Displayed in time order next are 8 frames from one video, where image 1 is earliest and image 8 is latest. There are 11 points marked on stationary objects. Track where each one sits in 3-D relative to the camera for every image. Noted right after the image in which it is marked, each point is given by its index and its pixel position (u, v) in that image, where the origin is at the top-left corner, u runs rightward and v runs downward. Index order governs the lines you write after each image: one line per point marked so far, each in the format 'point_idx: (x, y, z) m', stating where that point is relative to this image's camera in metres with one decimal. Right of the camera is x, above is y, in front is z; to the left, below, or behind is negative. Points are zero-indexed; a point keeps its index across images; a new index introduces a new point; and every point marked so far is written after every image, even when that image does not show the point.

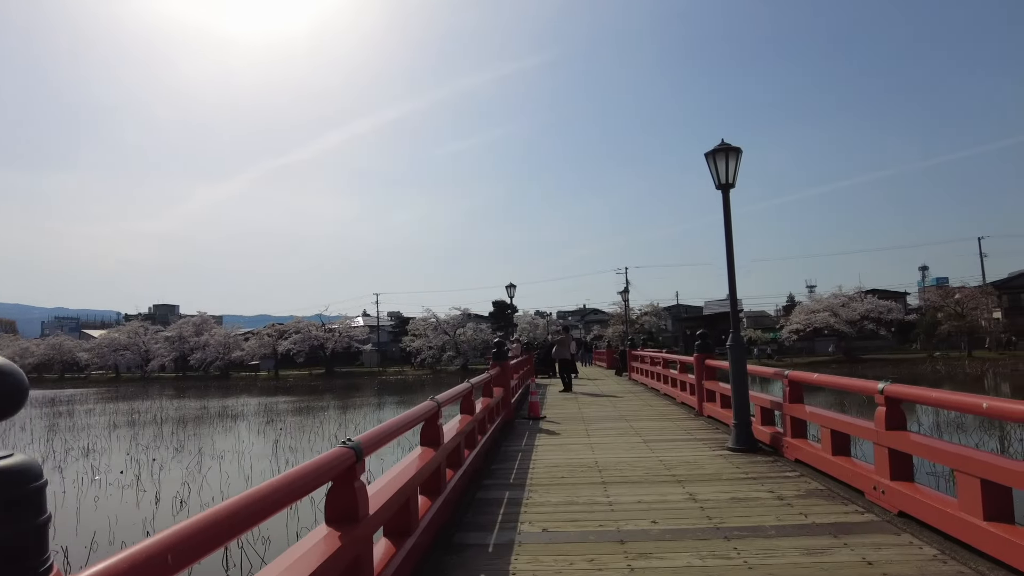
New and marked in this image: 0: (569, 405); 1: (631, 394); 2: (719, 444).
0: (+0.9, -1.8, +9.6) m
1: (+2.0, -1.8, +10.9) m
2: (+1.8, -1.4, +5.7) m
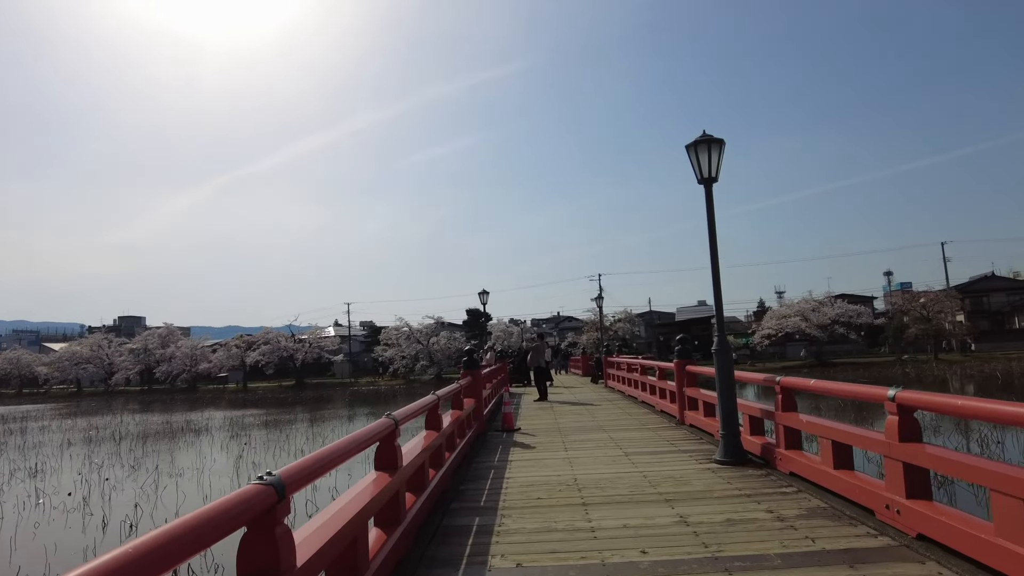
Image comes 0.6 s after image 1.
0: (+0.5, -1.8, +9.1) m
1: (+1.6, -1.9, +10.5) m
2: (+1.6, -1.4, +5.3) m
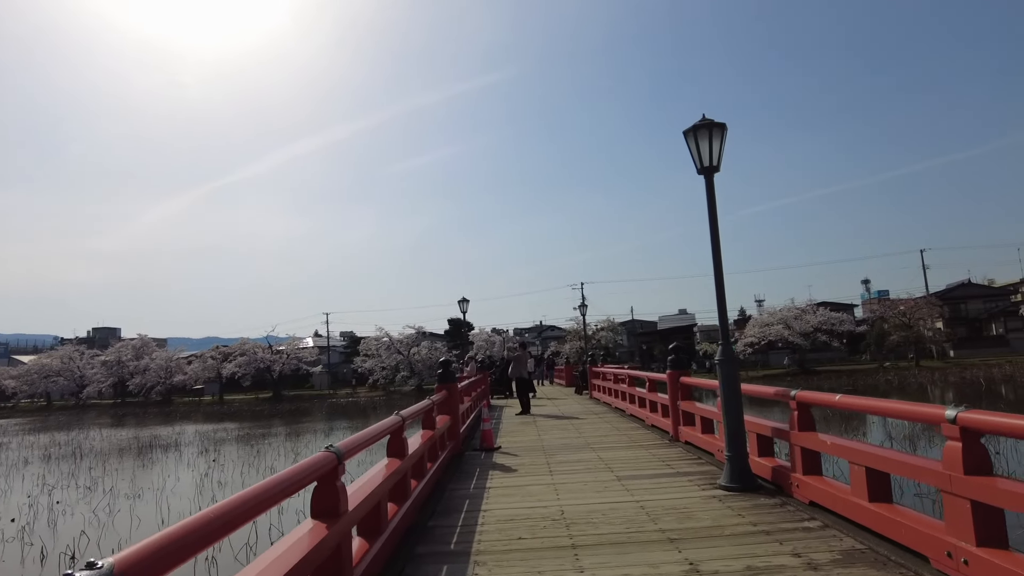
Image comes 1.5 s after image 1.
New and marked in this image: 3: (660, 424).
0: (+0.2, -1.9, +8.5) m
1: (+1.3, -2.0, +9.9) m
2: (+1.5, -1.4, +4.7) m
3: (+1.7, -1.6, +7.5) m
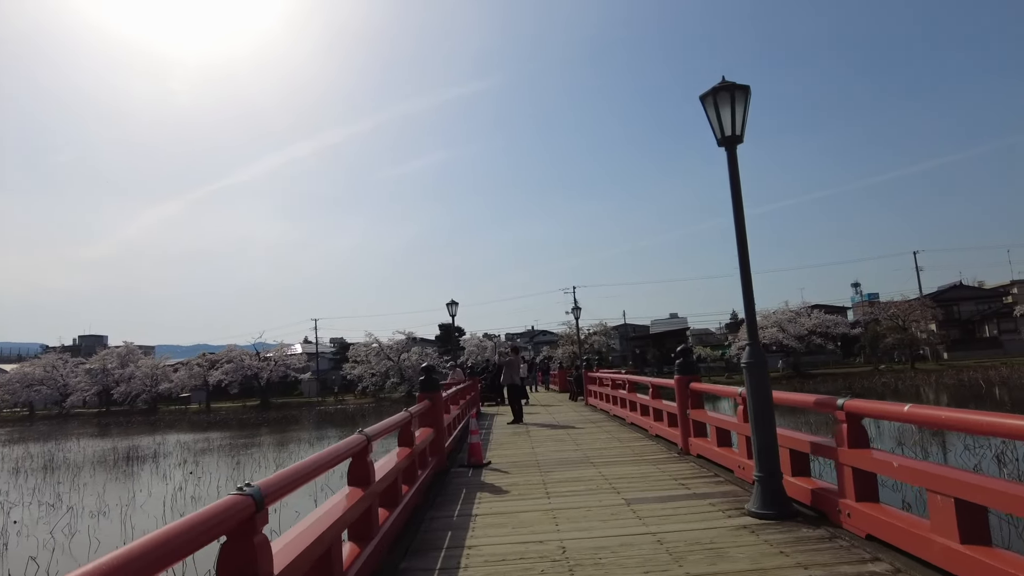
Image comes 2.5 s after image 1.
0: (+0.1, -1.9, +7.8) m
1: (+1.1, -2.0, +9.2) m
2: (+1.4, -1.4, +4.0) m
3: (+1.6, -1.6, +6.8) m
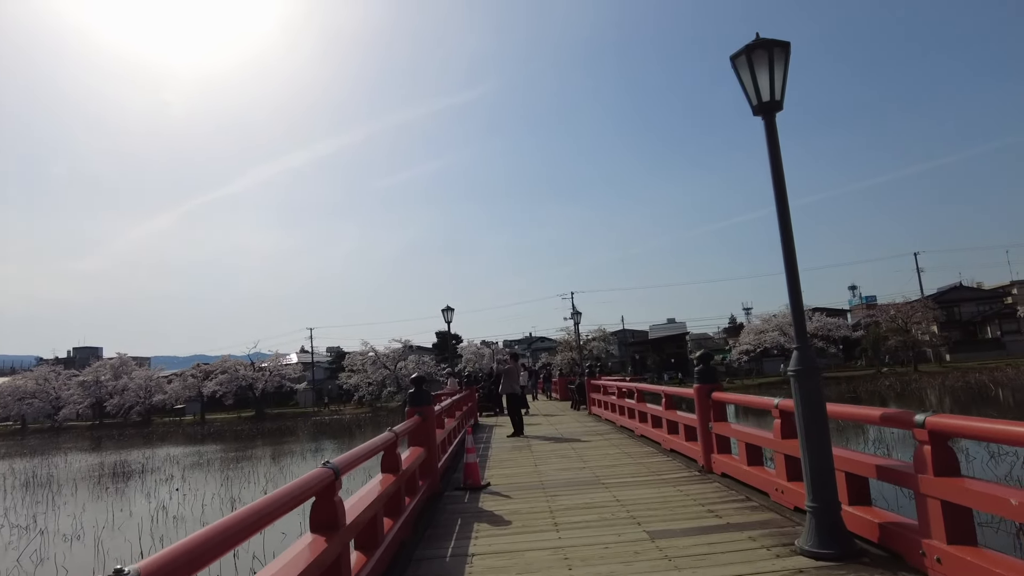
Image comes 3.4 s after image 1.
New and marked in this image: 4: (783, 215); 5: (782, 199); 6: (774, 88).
0: (+0.1, -1.9, +7.1) m
1: (+1.1, -2.0, +8.5) m
2: (+1.4, -1.3, +3.3) m
3: (+1.7, -1.6, +6.1) m
4: (+1.4, +0.4, +3.3) m
5: (+1.4, +0.5, +3.3) m
6: (+1.4, +1.1, +3.4) m
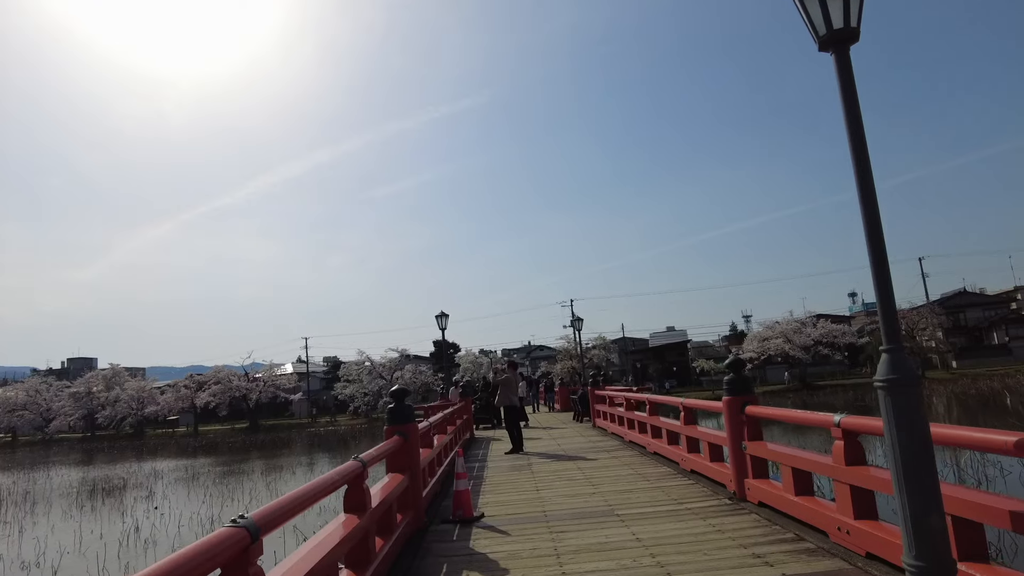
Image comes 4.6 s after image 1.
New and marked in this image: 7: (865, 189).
0: (+0.1, -1.9, +6.3) m
1: (+1.1, -2.0, +7.7) m
2: (+1.4, -1.3, +2.5) m
3: (+1.6, -1.5, +5.3) m
4: (+1.4, +0.4, +2.5) m
5: (+1.4, +0.5, +2.5) m
6: (+1.4, +1.1, +2.6) m
7: (+1.4, +0.4, +2.5) m
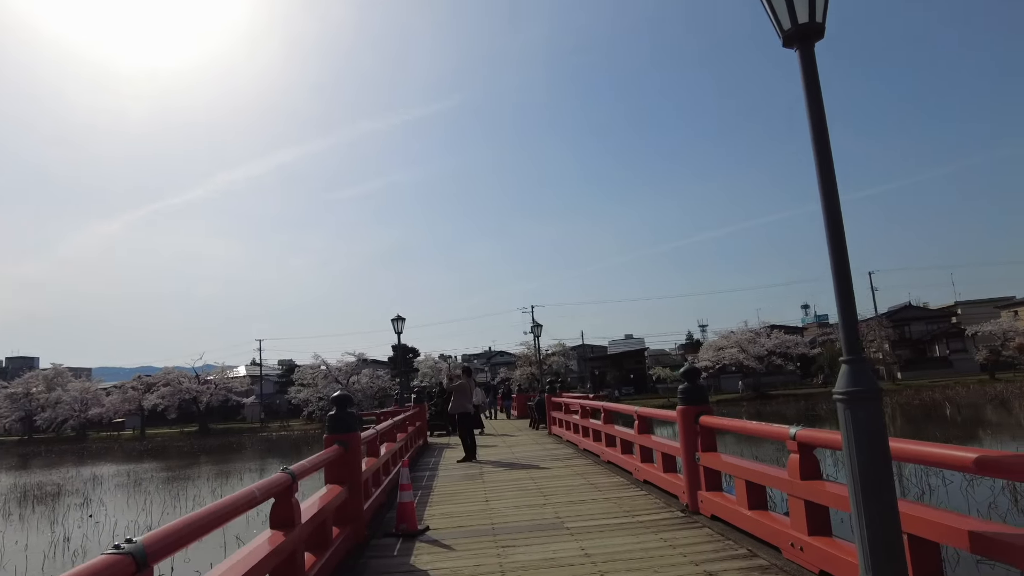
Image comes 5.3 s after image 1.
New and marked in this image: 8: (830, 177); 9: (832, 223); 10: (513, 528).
0: (-0.4, -1.9, +6.1) m
1: (+0.5, -2.1, +7.5) m
2: (+1.2, -1.3, +2.4) m
3: (+1.2, -1.6, +5.2) m
4: (+1.2, +0.4, +2.4) m
5: (+1.2, +0.5, +2.4) m
6: (+1.2, +1.1, +2.5) m
7: (+1.2, +0.4, +2.4) m
8: (+1.2, +0.4, +2.4) m
9: (+1.2, +0.3, +2.3) m
10: (0.0, -1.7, +4.5) m
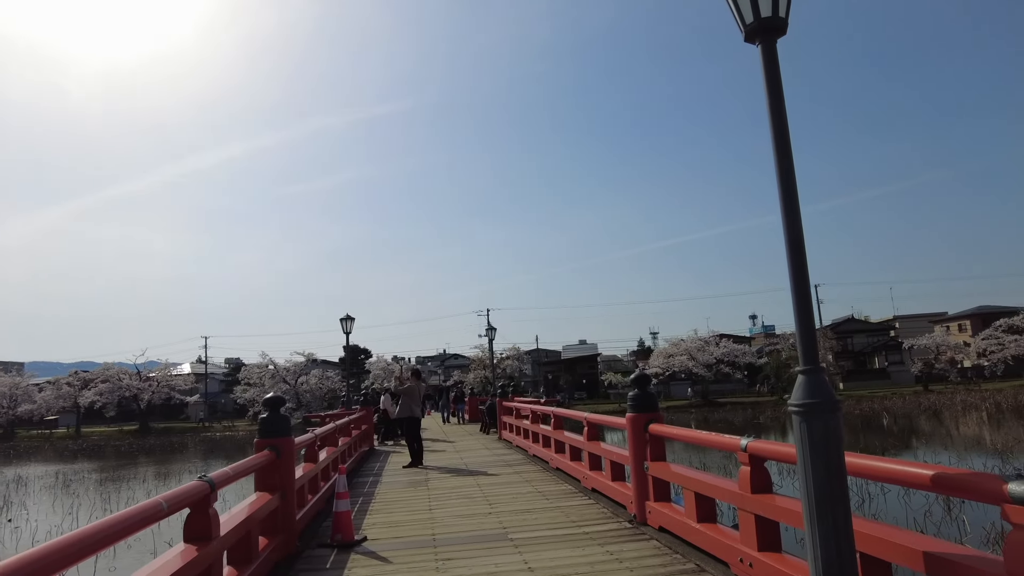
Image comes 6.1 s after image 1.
0: (-0.9, -1.9, +5.8) m
1: (-0.1, -2.1, +7.4) m
2: (+0.9, -1.3, +2.3) m
3: (+0.8, -1.6, +5.1) m
4: (+1.0, +0.4, +2.3) m
5: (+1.0, +0.5, +2.3) m
6: (+1.0, +1.1, +2.4) m
7: (+1.0, +0.3, +2.2) m
8: (+1.0, +0.4, +2.3) m
9: (+1.0, +0.2, +2.2) m
10: (-0.4, -1.7, +4.3) m
